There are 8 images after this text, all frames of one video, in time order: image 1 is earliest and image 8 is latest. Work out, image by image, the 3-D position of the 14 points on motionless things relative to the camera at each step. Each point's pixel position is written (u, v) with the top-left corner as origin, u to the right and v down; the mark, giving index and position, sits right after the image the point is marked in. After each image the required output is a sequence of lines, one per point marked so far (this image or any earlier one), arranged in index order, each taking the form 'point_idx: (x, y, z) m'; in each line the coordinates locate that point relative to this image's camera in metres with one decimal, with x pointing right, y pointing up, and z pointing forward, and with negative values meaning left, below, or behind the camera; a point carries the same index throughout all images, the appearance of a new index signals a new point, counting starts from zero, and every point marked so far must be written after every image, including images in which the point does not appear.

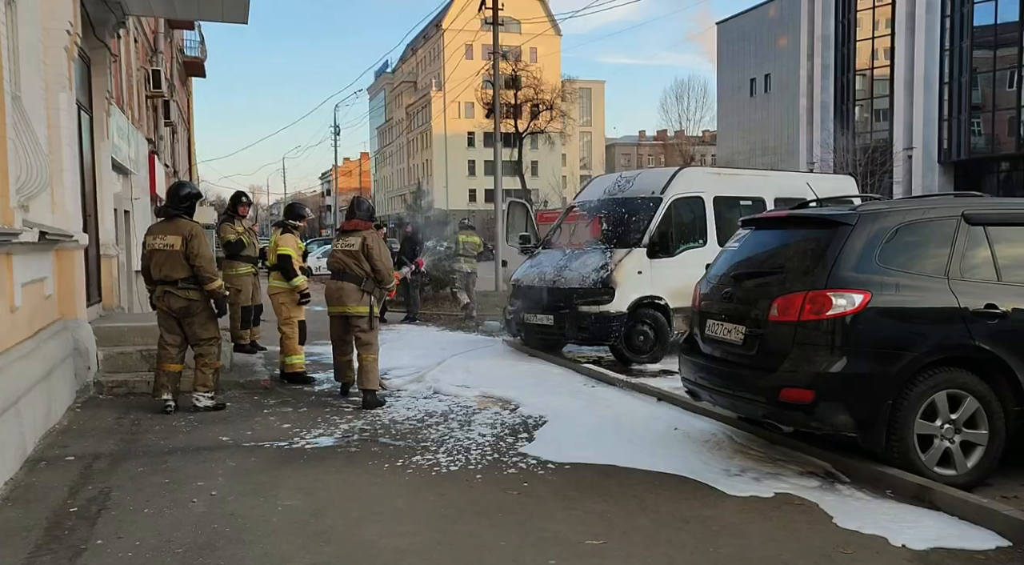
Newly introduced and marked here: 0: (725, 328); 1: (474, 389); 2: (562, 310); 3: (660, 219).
0: (+1.3, -0.3, +4.5) m
1: (-0.3, -1.0, +6.9) m
2: (+0.5, -0.3, +8.2) m
3: (+1.6, +0.7, +8.4) m
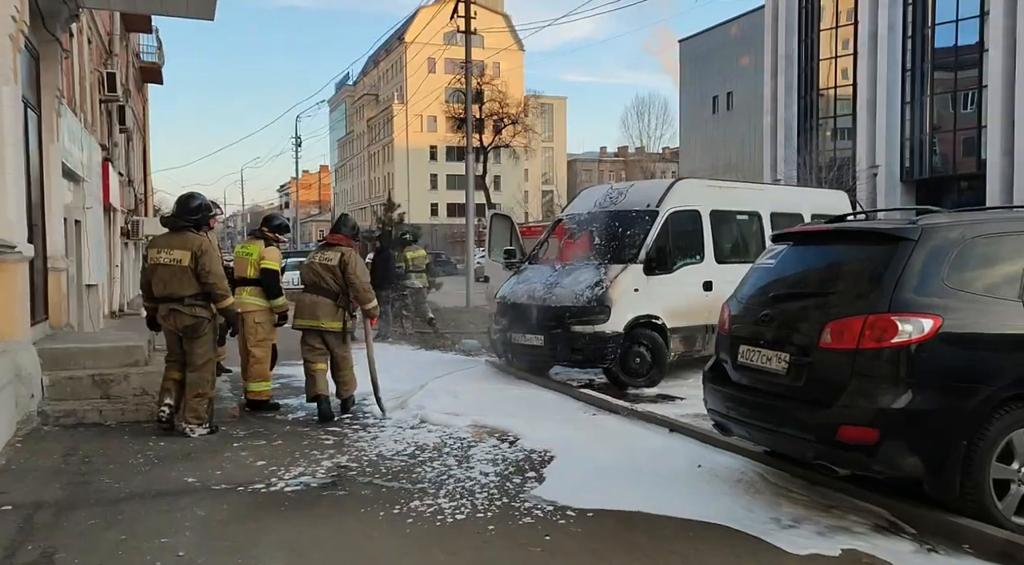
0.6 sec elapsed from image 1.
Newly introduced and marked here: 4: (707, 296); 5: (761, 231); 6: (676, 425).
0: (+1.3, -0.4, +4.1) m
1: (-0.4, -1.1, +6.3) m
2: (+0.4, -0.5, +7.7) m
3: (+1.5, +0.5, +8.0) m
4: (+2.1, -0.1, +8.2) m
5: (+2.9, +0.6, +8.9) m
6: (+1.2, -1.1, +5.6) m
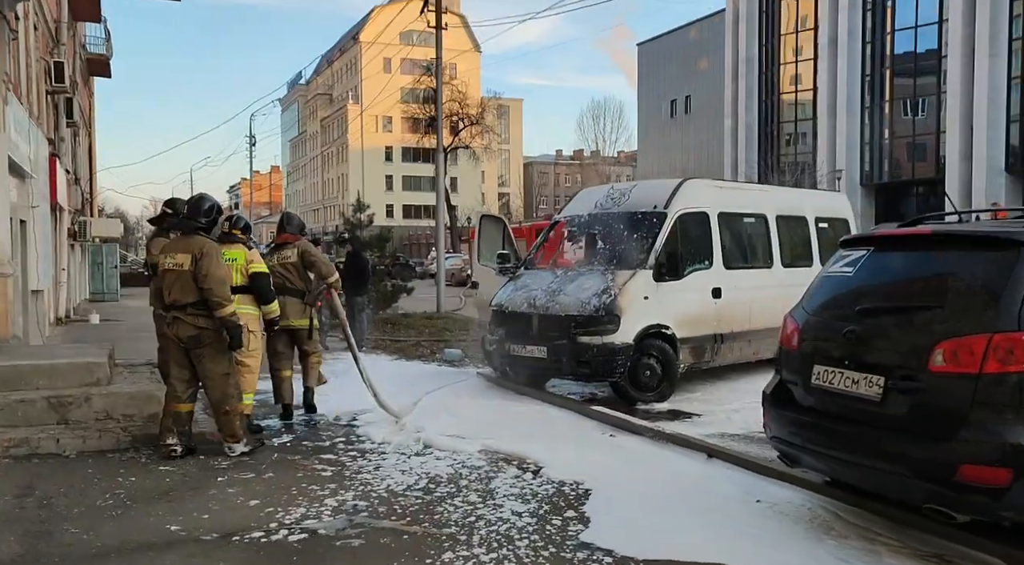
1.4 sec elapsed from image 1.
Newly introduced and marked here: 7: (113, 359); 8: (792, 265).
0: (+1.6, -0.5, +3.6) m
1: (-0.3, -1.2, +5.7) m
2: (+0.4, -0.6, +7.2) m
3: (+1.5, +0.5, +7.5) m
4: (+2.1, -0.2, +7.8) m
5: (+2.9, +0.5, +8.5) m
6: (+1.3, -1.1, +5.1) m
7: (-3.5, -0.7, +6.7) m
8: (+3.2, +0.2, +8.7) m
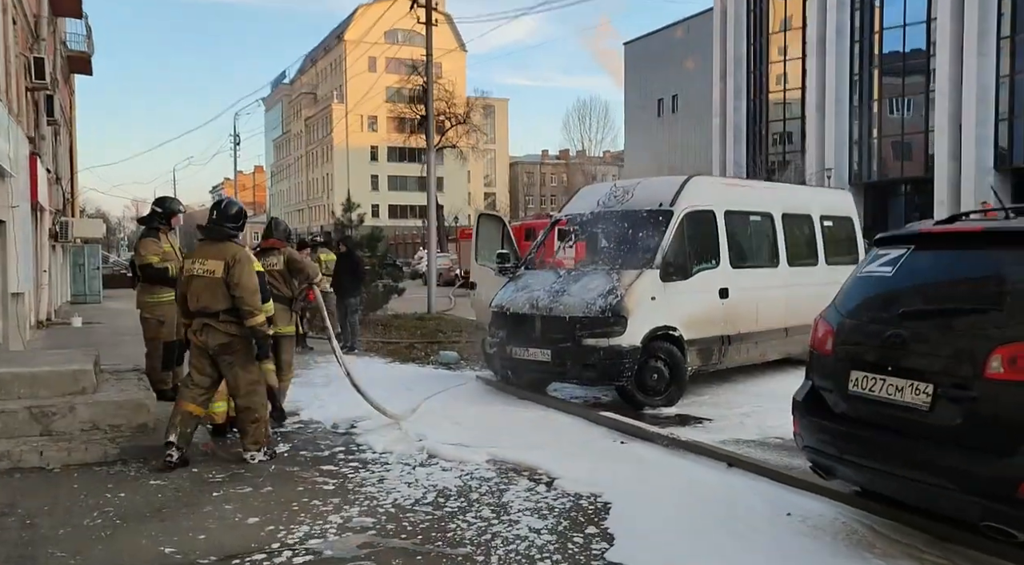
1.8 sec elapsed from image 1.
0: (+1.7, -0.5, +3.4) m
1: (-0.2, -1.2, +5.5) m
2: (+0.5, -0.6, +6.9) m
3: (+1.5, +0.5, +7.3) m
4: (+2.1, -0.2, +7.6) m
5: (+2.9, +0.6, +8.3) m
6: (+1.4, -1.1, +4.8) m
7: (-3.5, -0.7, +6.4) m
8: (+3.2, +0.2, +8.5) m
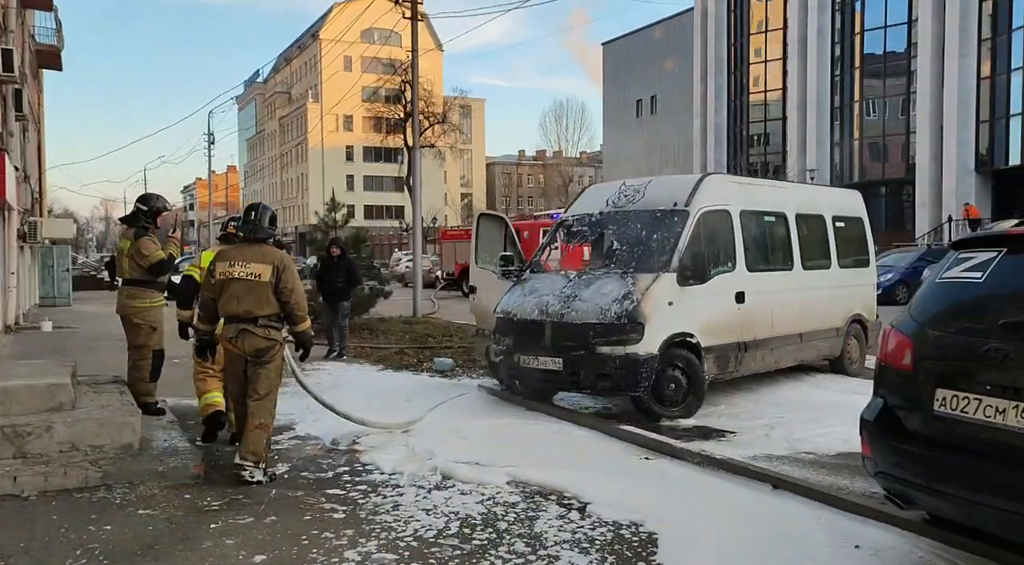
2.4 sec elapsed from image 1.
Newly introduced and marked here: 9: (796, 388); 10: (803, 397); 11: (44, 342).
0: (+1.9, -0.5, +3.0) m
1: (-0.1, -1.2, +5.1) m
2: (+0.5, -0.6, +6.6) m
3: (+1.6, +0.4, +6.9) m
4: (+2.2, -0.3, +7.2) m
5: (+2.9, +0.5, +8.0) m
6: (+1.6, -1.2, +4.5) m
7: (-3.4, -0.7, +5.9) m
8: (+3.2, +0.2, +8.2) m
9: (+2.9, -1.1, +7.8) m
10: (+2.8, -1.1, +7.4) m
11: (-8.0, -1.0, +13.0) m
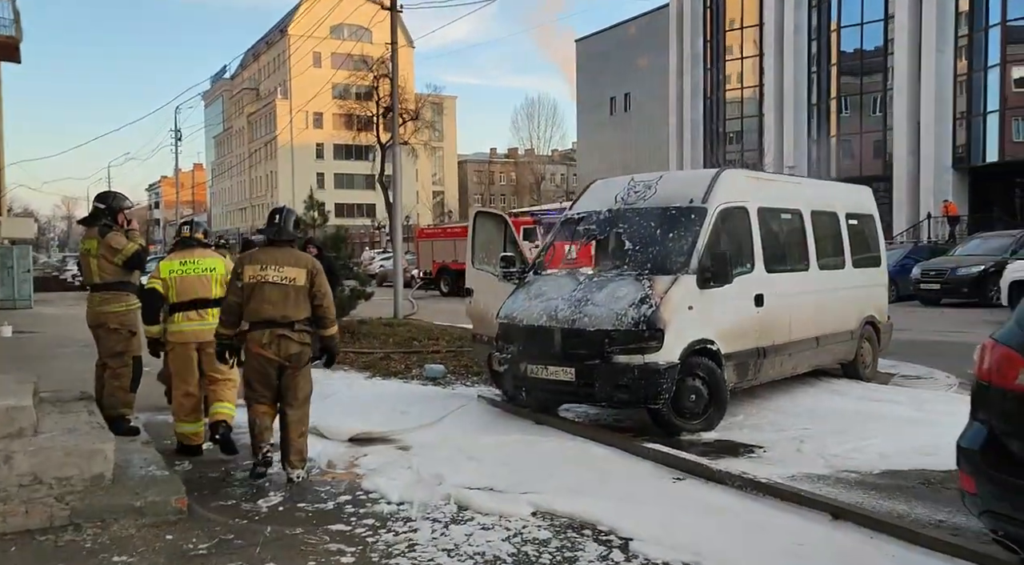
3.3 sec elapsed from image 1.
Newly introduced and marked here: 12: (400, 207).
0: (+2.1, -0.5, +2.6) m
1: (+0.1, -1.3, +4.6) m
2: (+0.6, -0.6, +6.1) m
3: (+1.7, +0.4, +6.5) m
4: (+2.2, -0.3, +6.8) m
5: (+2.9, +0.5, +7.6) m
6: (+1.7, -1.2, +4.0) m
7: (-3.3, -0.8, +5.3) m
8: (+3.2, +0.2, +7.8) m
9: (+3.0, -1.1, +7.4) m
10: (+2.9, -1.1, +7.0) m
11: (-8.1, -1.1, +12.2) m
12: (-2.9, +1.9, +19.9) m
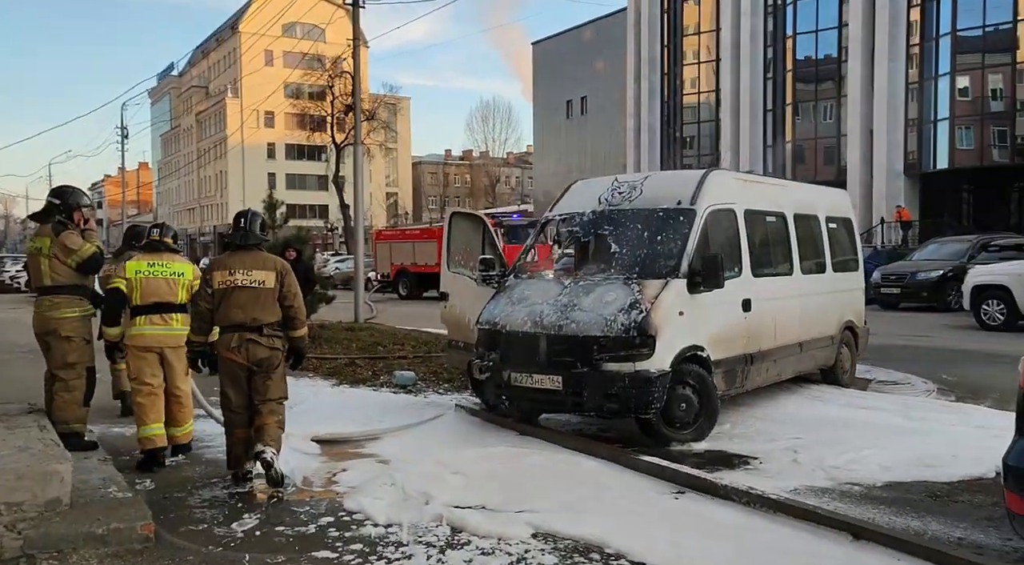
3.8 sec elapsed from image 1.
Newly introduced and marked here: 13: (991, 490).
0: (+2.2, -0.6, +2.4) m
1: (0.0, -1.3, +4.3) m
2: (+0.5, -0.7, +5.8) m
3: (+1.5, +0.4, +6.3) m
4: (+2.0, -0.3, +6.7) m
5: (+2.7, +0.5, +7.5) m
6: (+1.7, -1.2, +3.9) m
7: (-3.4, -0.8, +4.8) m
8: (+3.0, +0.1, +7.7) m
9: (+2.8, -1.2, +7.3) m
10: (+2.7, -1.2, +6.9) m
11: (-8.6, -1.1, +11.4) m
12: (-3.9, +1.9, +19.4) m
13: (+2.9, -1.2, +4.6) m
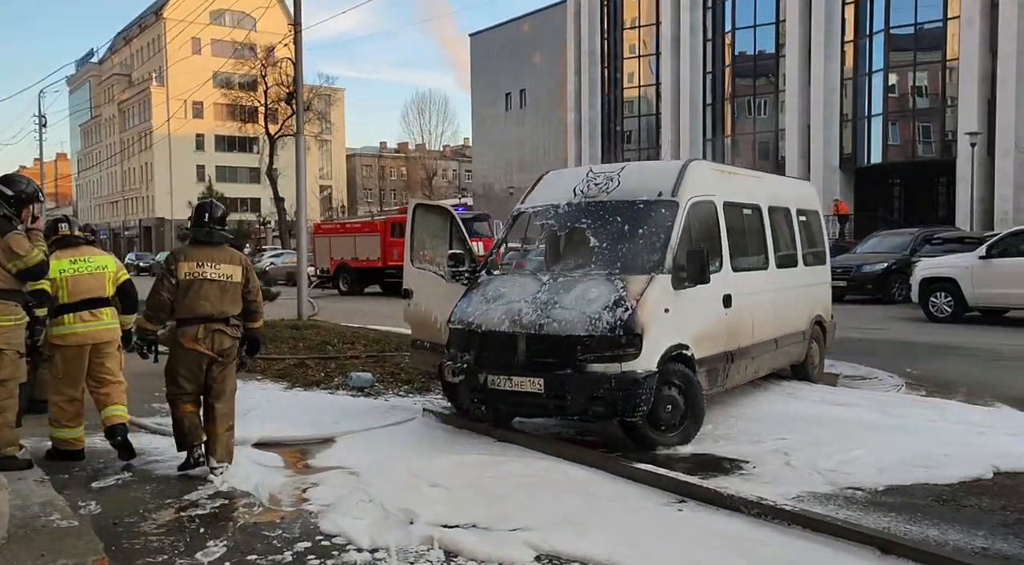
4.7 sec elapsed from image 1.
0: (+2.3, -0.5, +2.3) m
1: (0.0, -1.3, +3.9) m
2: (+0.4, -0.6, +5.5) m
3: (+1.3, +0.4, +6.1) m
4: (+1.8, -0.3, +6.5) m
5: (+2.4, +0.5, +7.3) m
6: (+1.7, -1.2, +3.7) m
7: (-3.4, -0.8, +4.2) m
8: (+2.7, +0.2, +7.6) m
9: (+2.5, -1.1, +7.2) m
10: (+2.5, -1.1, +6.8) m
11: (-9.1, -1.1, +10.3) m
12: (-5.1, +2.0, +18.6) m
13: (+2.8, -1.2, +4.5) m
